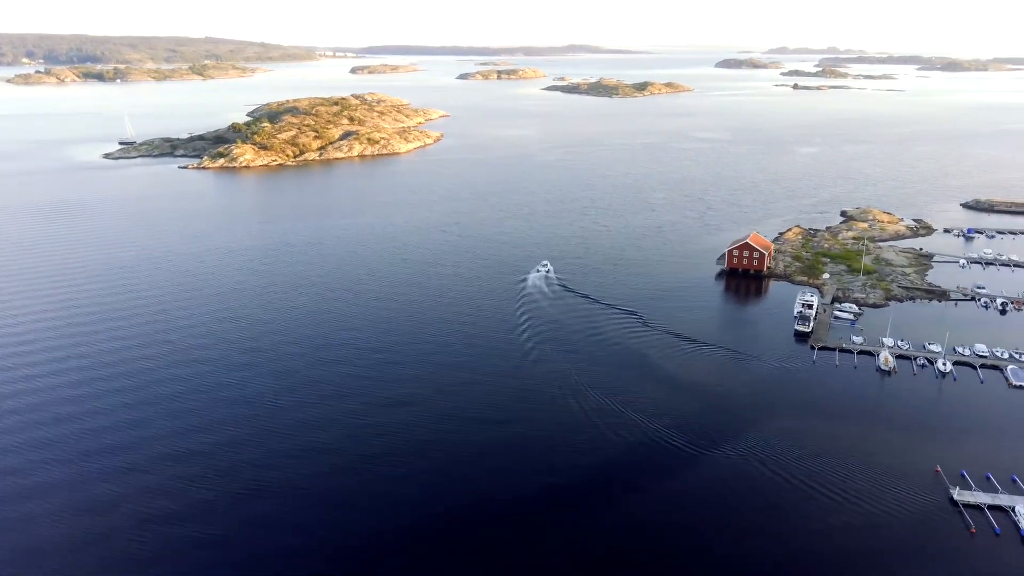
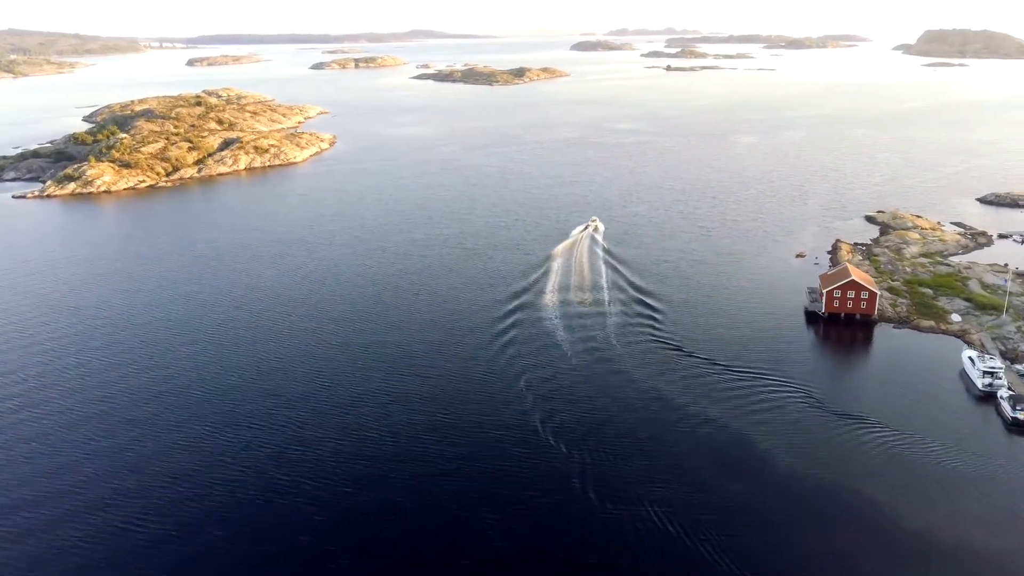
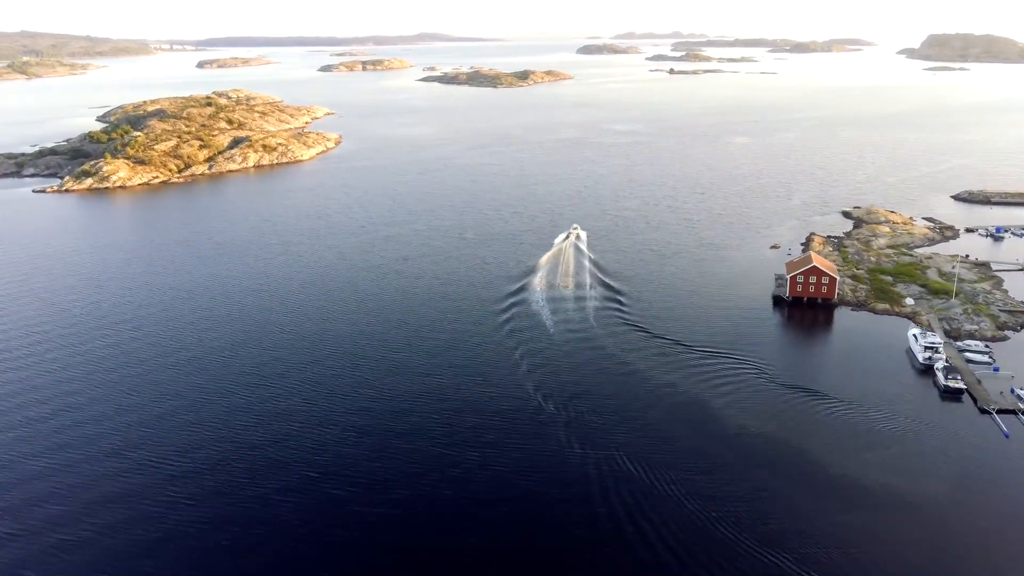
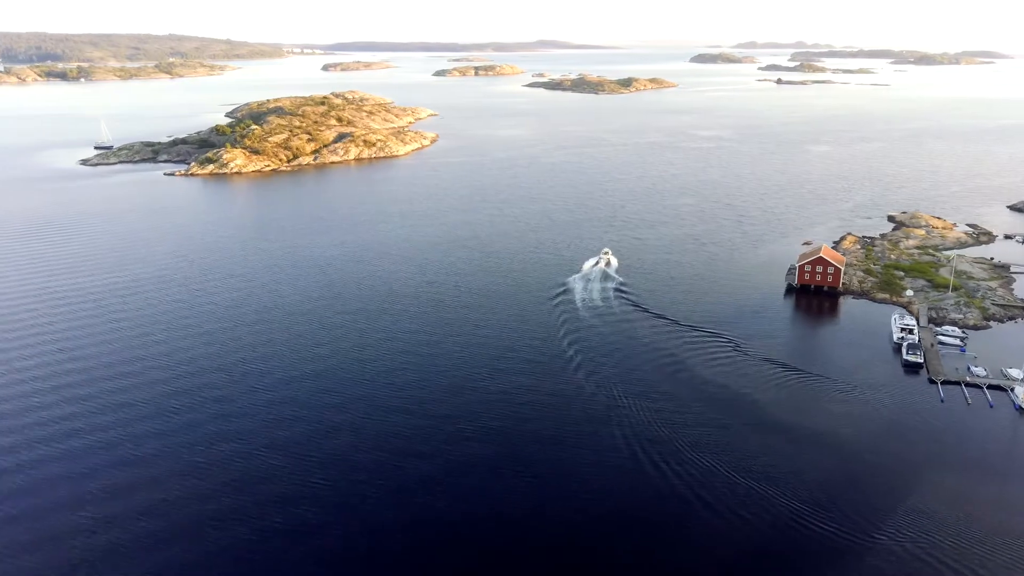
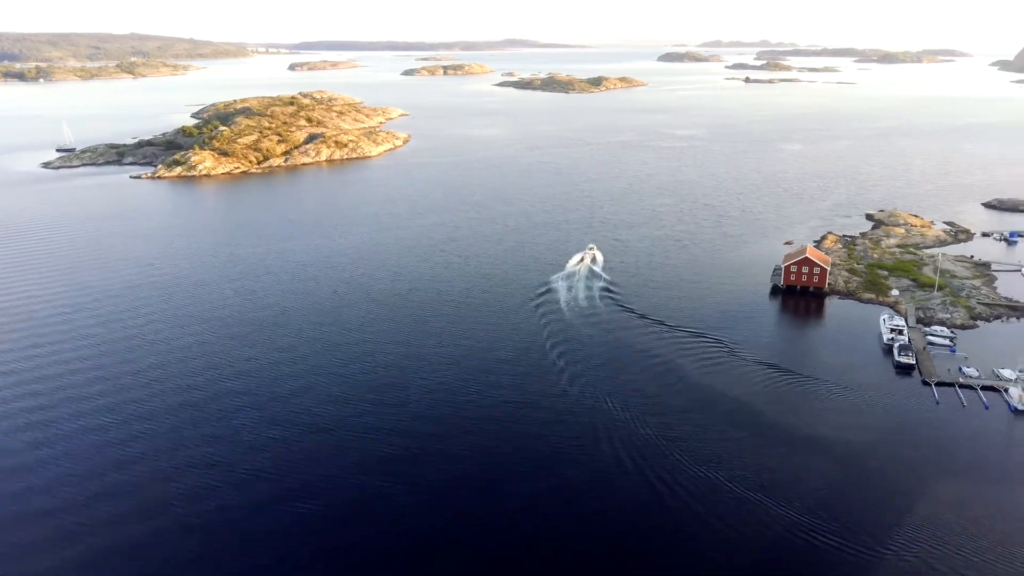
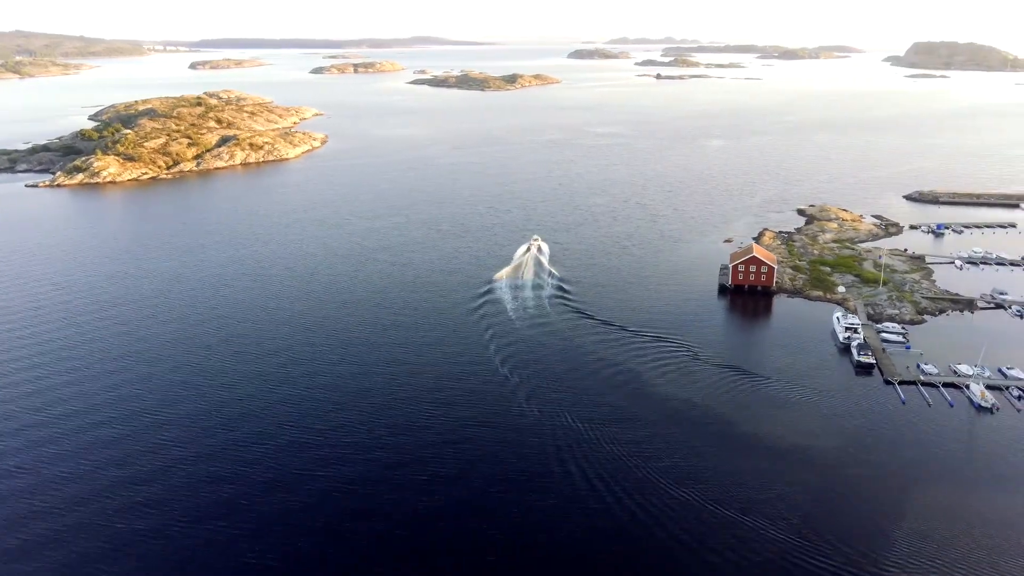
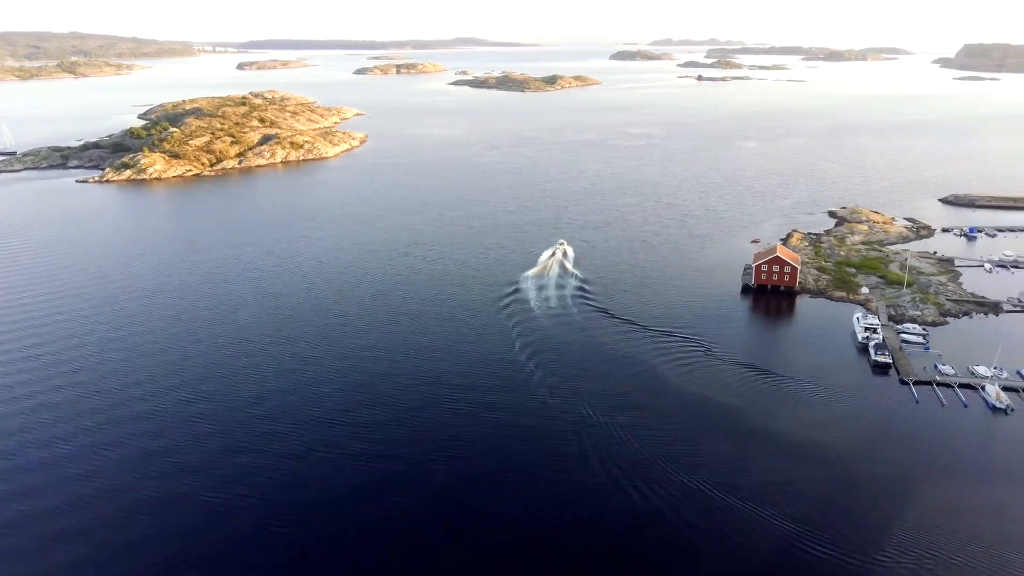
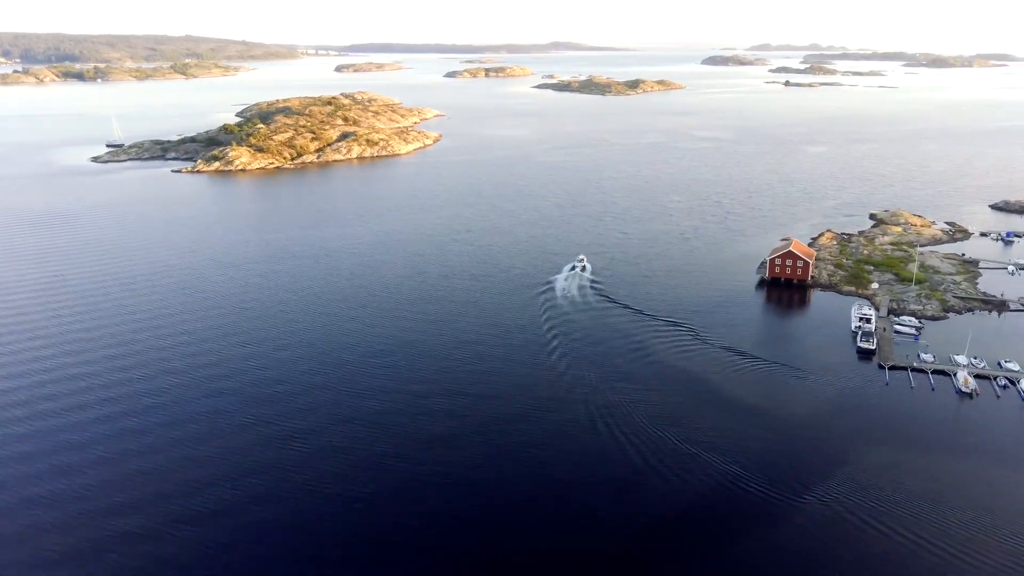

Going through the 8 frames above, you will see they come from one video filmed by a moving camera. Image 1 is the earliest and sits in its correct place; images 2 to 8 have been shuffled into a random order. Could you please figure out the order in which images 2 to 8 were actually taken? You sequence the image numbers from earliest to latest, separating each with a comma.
8, 4, 5, 7, 6, 3, 2
